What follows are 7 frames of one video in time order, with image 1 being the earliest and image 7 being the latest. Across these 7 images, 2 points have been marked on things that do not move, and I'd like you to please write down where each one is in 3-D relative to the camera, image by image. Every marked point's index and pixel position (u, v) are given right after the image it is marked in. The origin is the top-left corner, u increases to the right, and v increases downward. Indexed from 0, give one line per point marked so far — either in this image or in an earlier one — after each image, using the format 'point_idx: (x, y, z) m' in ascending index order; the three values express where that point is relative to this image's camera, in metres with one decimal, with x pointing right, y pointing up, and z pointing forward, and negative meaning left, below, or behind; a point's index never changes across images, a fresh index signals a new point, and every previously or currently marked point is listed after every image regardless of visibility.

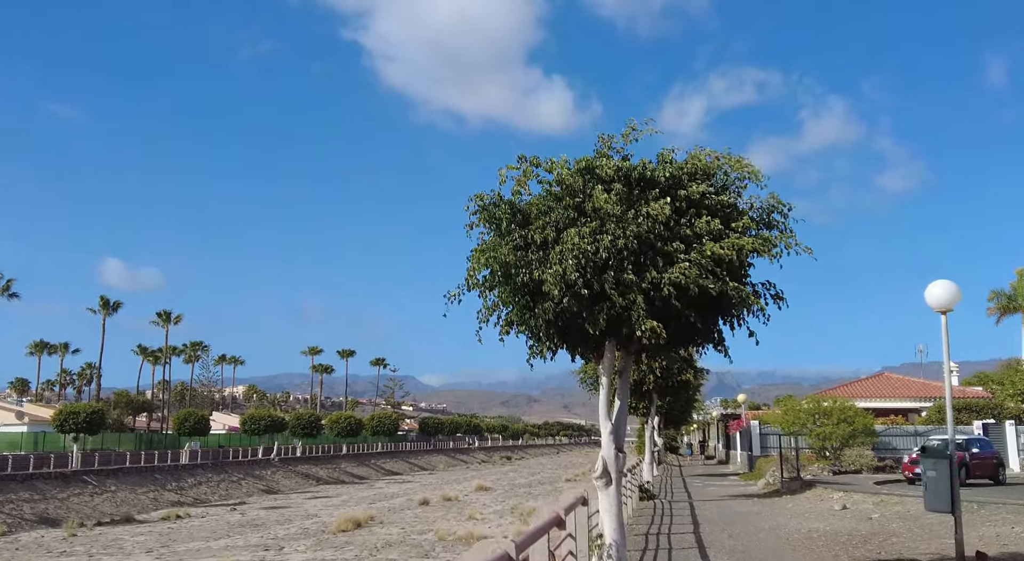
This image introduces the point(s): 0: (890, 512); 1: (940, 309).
0: (+7.7, -4.7, +17.0) m
1: (+5.6, -0.4, +10.9) m
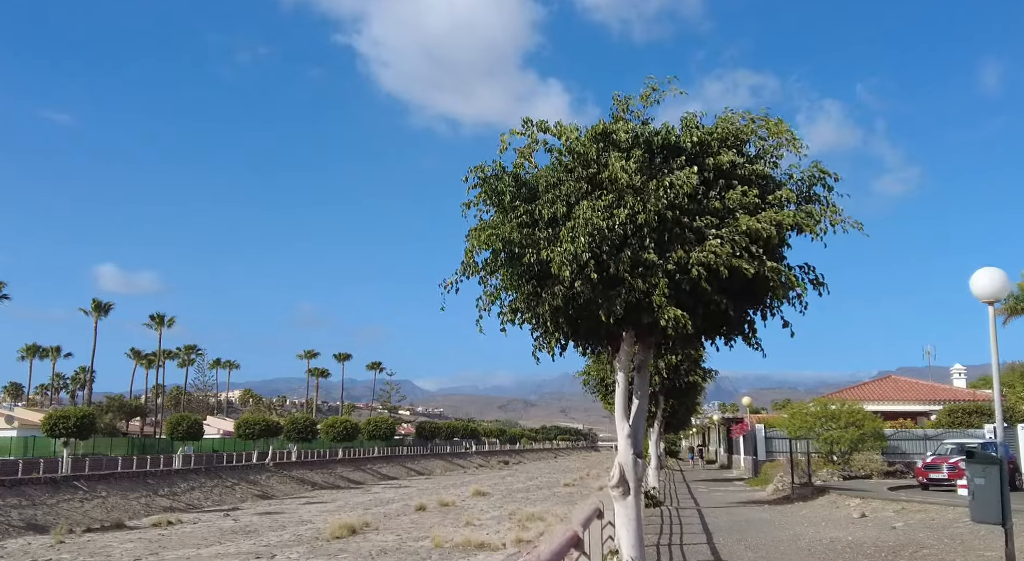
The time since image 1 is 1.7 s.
0: (+7.7, -4.6, +16.1) m
1: (+5.6, -0.2, +9.9) m
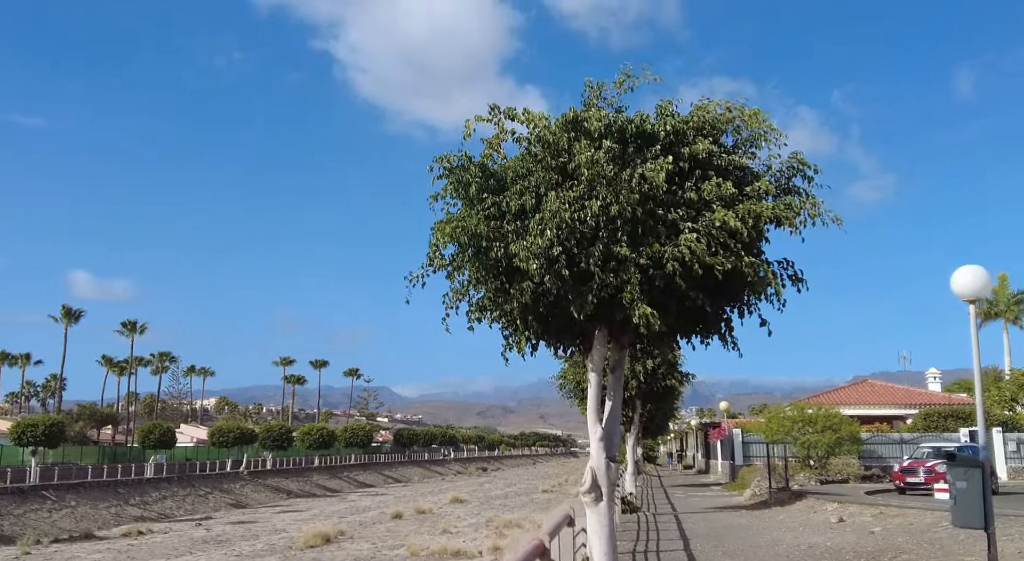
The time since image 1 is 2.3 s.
0: (+7.2, -4.7, +15.9) m
1: (+5.3, -0.2, +9.7) m
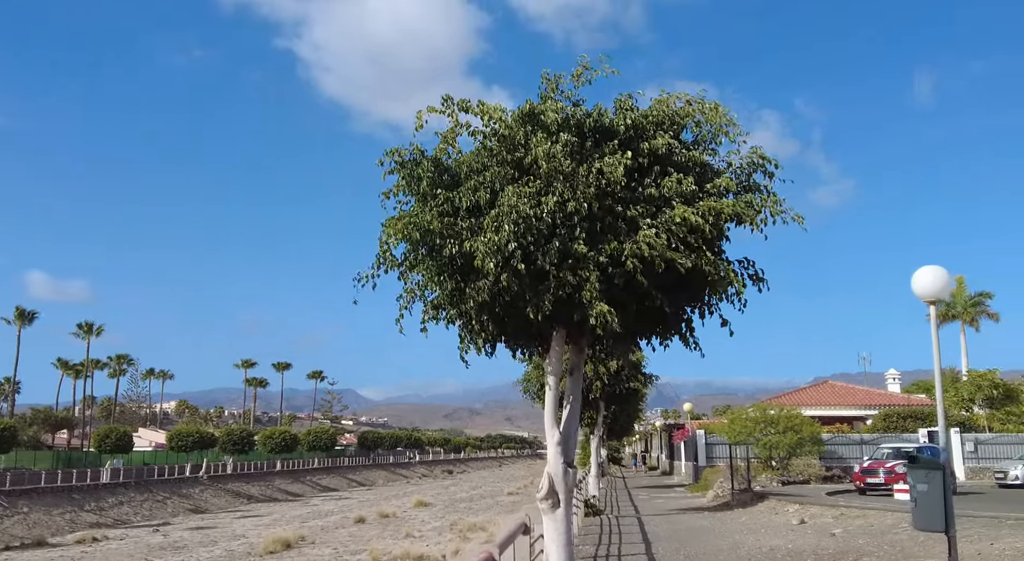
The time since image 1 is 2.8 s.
0: (+6.5, -4.7, +15.9) m
1: (+4.8, -0.2, +9.7) m
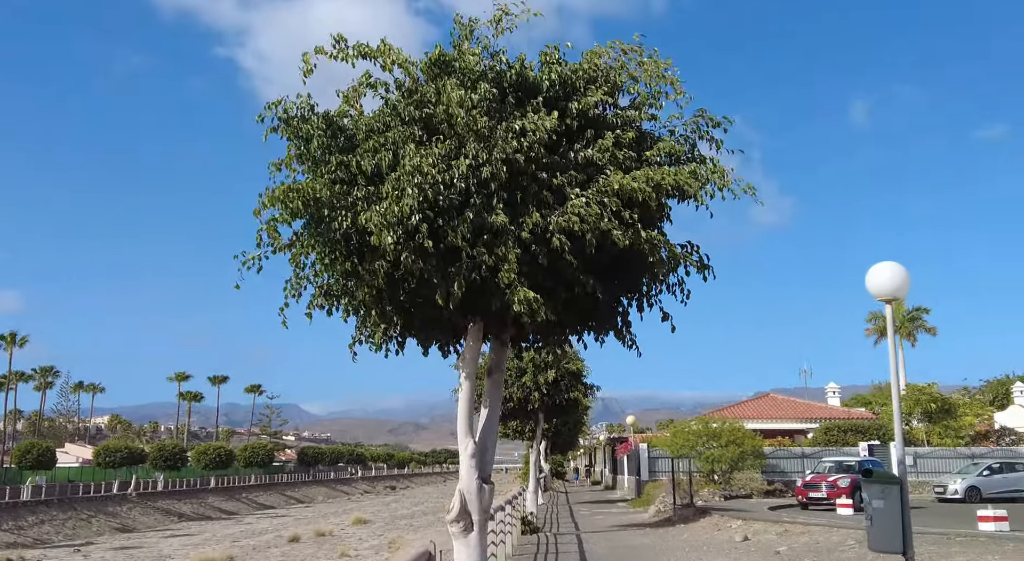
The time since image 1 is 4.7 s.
0: (+5.2, -4.8, +15.2) m
1: (+4.0, -0.2, +9.0) m
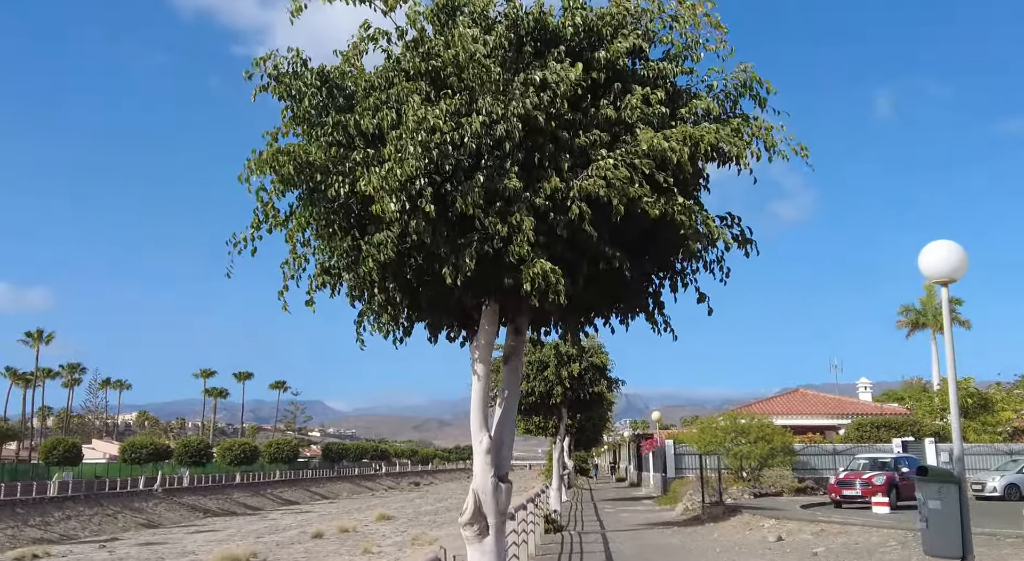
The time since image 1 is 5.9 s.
0: (+5.6, -4.6, +14.5) m
1: (+4.2, 0.0, +8.3) m
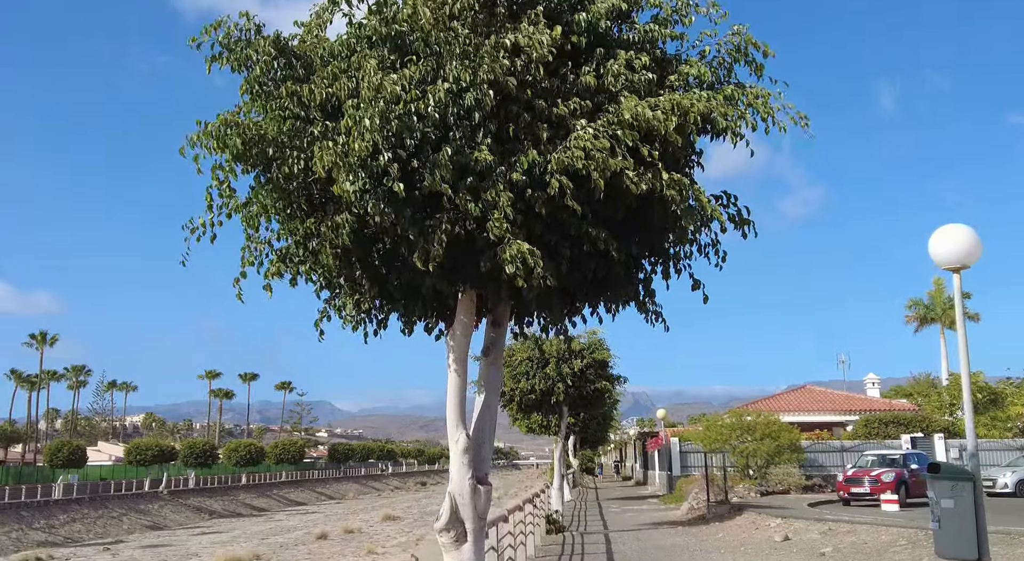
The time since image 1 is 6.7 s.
0: (+5.6, -4.4, +14.1) m
1: (+4.1, +0.1, +7.9) m
